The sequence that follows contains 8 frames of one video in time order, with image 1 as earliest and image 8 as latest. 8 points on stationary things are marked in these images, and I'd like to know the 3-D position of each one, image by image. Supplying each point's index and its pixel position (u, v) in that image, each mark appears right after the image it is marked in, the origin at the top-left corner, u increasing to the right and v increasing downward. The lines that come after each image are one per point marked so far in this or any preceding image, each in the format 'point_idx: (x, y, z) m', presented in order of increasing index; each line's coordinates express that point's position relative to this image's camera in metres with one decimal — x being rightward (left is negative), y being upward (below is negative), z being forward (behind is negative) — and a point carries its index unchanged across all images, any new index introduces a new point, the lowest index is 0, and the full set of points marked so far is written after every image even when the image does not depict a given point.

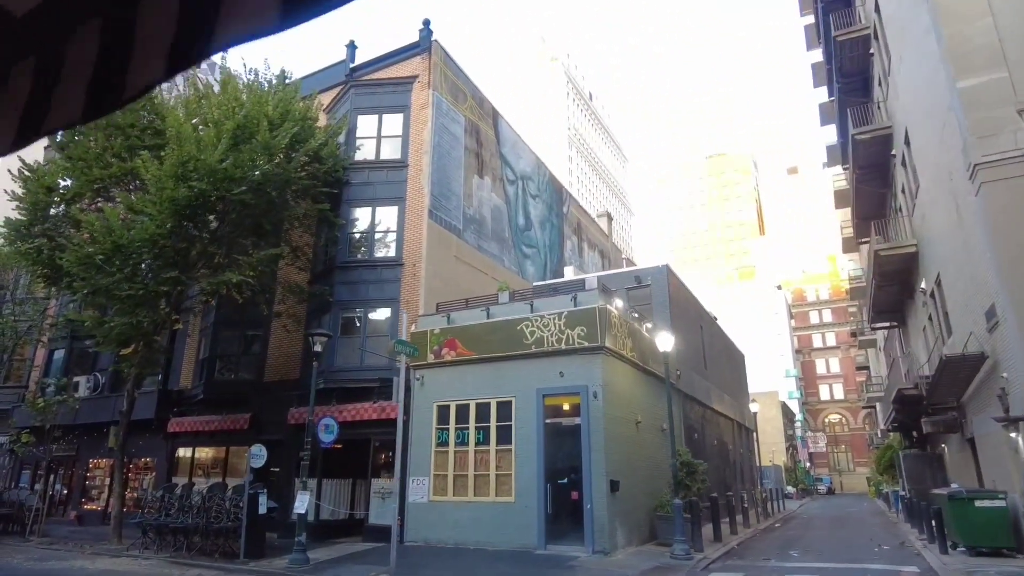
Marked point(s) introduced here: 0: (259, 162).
0: (-6.3, +3.2, +16.3) m
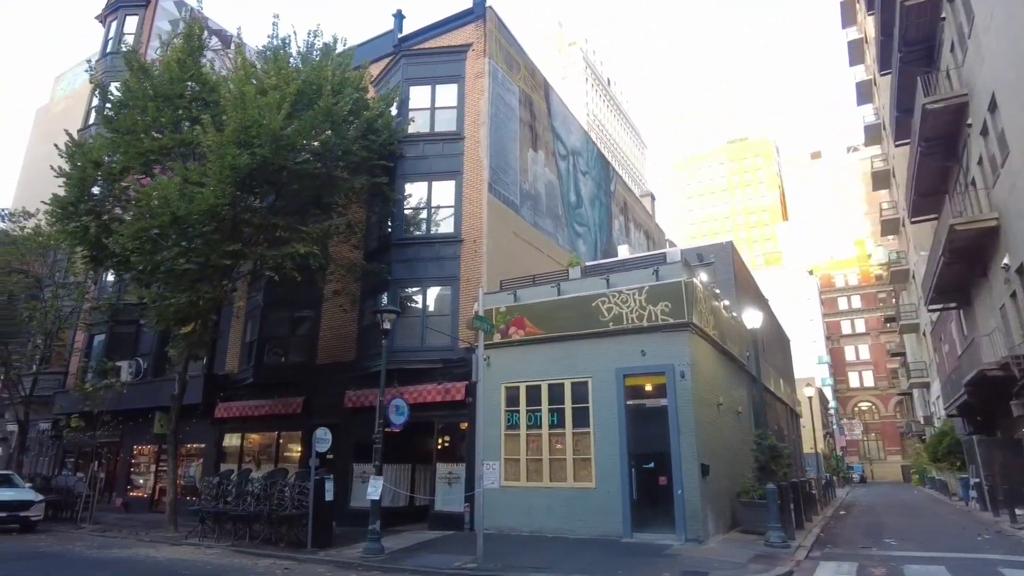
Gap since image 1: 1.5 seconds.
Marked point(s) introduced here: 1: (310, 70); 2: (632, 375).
0: (-4.5, +3.8, +15.4) m
1: (-4.8, +5.2, +15.4) m
2: (+2.9, -2.1, +15.2) m
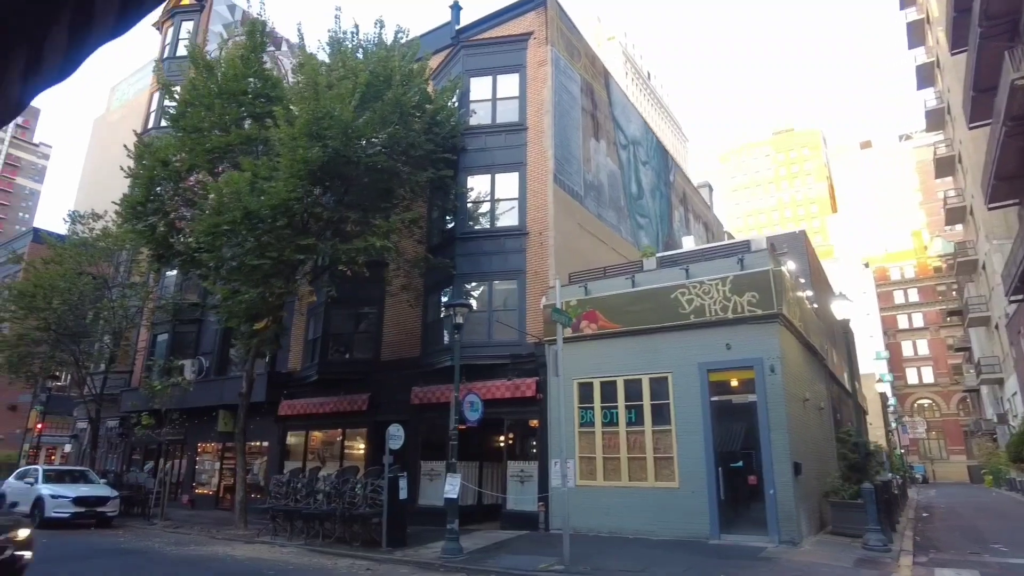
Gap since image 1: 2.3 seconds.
0: (-2.8, +3.9, +15.1) m
1: (-3.1, +5.3, +15.1) m
2: (+4.6, -1.9, +14.5) m
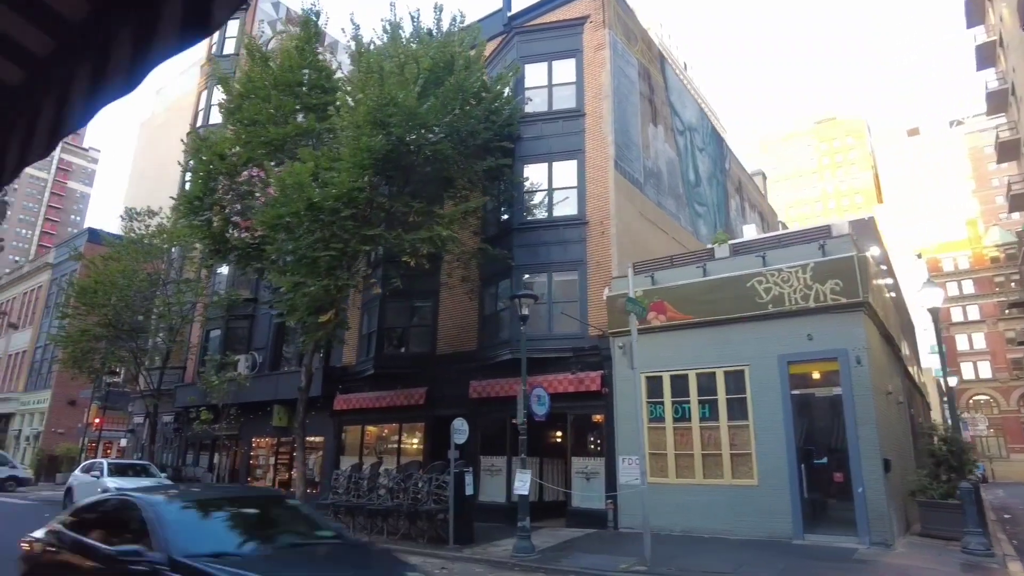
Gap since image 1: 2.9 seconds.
0: (-1.3, +4.1, +14.7) m
1: (-1.7, +5.5, +14.7) m
2: (+6.1, -1.6, +13.8) m
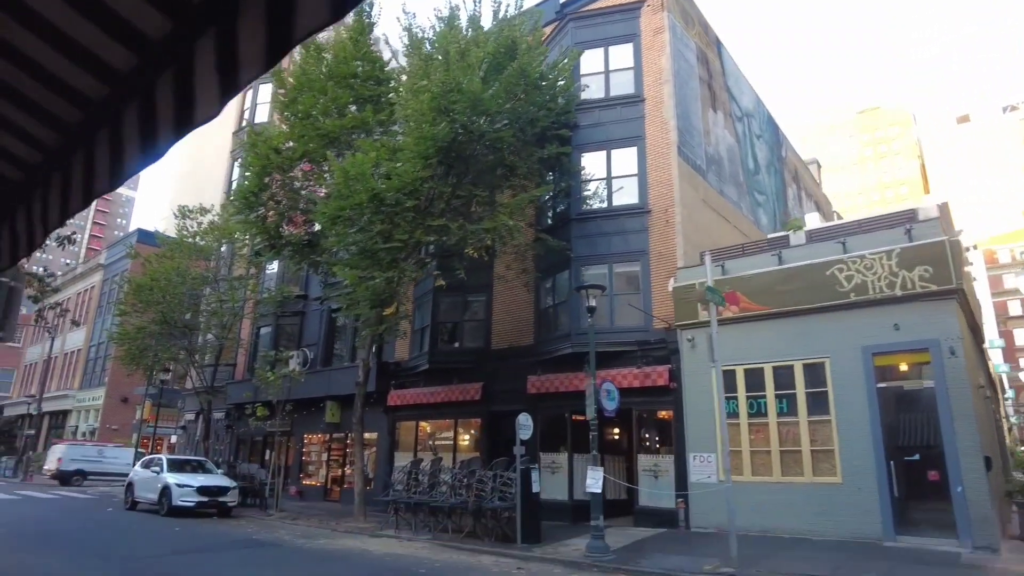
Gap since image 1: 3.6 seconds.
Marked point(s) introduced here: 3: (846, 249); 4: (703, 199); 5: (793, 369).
0: (+0.1, +4.3, +14.3) m
1: (-0.3, +5.7, +14.3) m
2: (+7.5, -1.3, +13.0) m
3: (+7.2, +0.9, +13.9) m
4: (+5.4, +2.5, +18.1) m
5: (+6.2, -1.8, +14.1) m
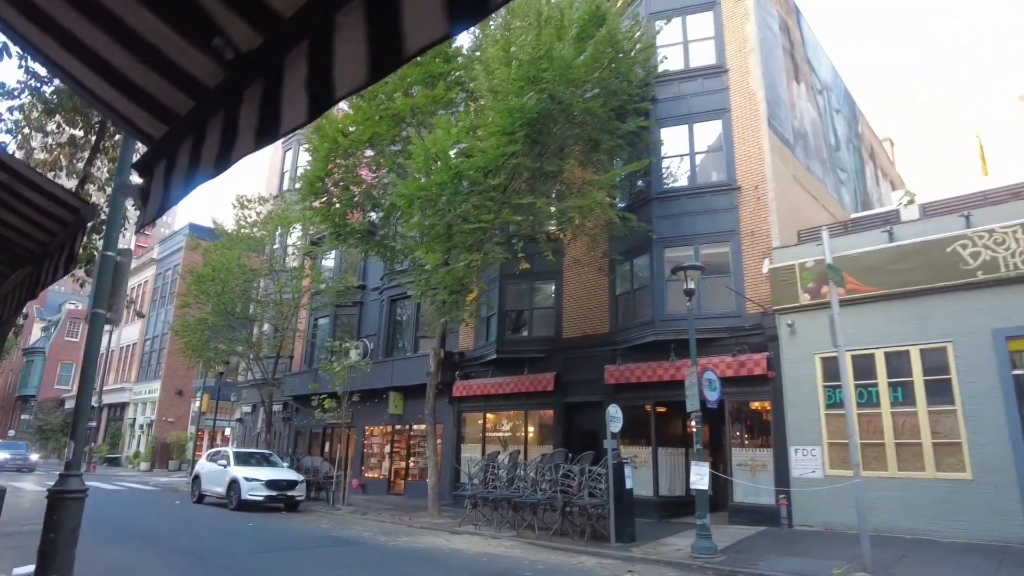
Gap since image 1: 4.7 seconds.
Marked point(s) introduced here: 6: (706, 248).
0: (+1.9, +4.7, +13.3) m
1: (+1.5, +6.1, +13.3) m
2: (+9.3, -0.9, +11.7) m
3: (+9.0, +1.3, +12.6) m
4: (+7.4, +3.0, +16.9) m
5: (+8.0, -1.4, +12.9) m
6: (+4.8, +1.0, +16.1) m
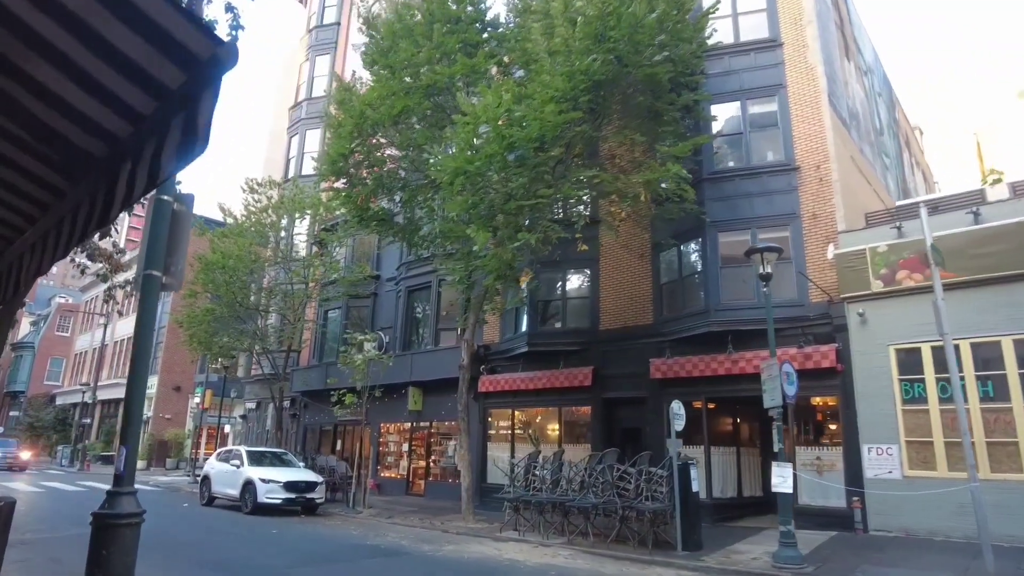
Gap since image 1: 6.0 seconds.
0: (+2.9, +5.0, +12.2) m
1: (+2.5, +6.4, +12.2) m
2: (+10.4, -0.6, +10.7) m
3: (+10.1, +1.6, +11.5) m
4: (+8.3, +3.2, +15.8) m
5: (+9.0, -1.1, +11.9) m
6: (+5.8, +1.3, +15.0) m
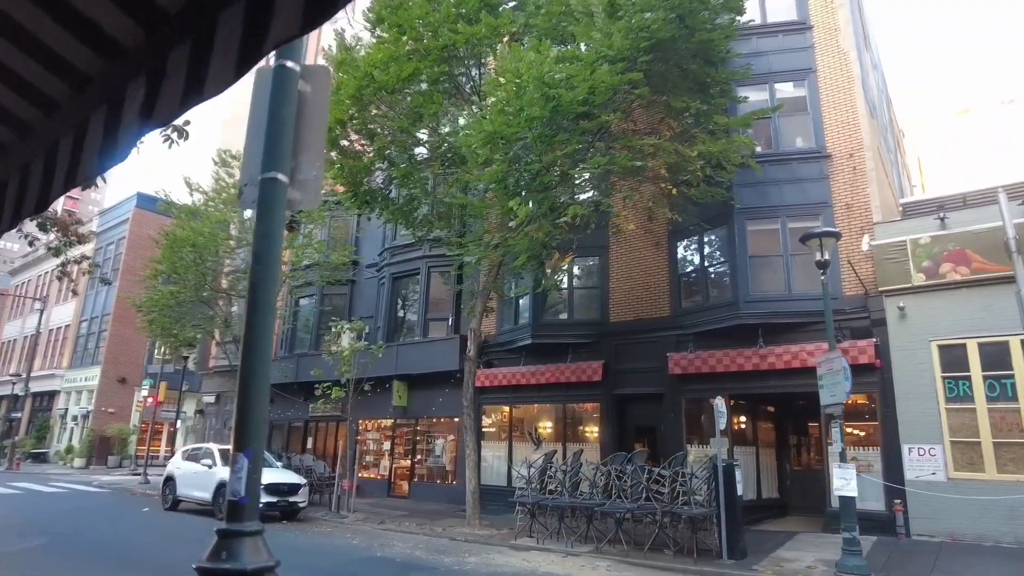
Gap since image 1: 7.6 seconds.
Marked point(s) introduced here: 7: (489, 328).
0: (+3.6, +5.2, +11.2) m
1: (+3.3, +6.6, +11.2) m
2: (+11.0, -0.6, +10.4) m
3: (+10.7, +1.6, +11.2) m
4: (+8.7, +3.4, +15.3) m
5: (+9.6, -1.0, +11.4) m
6: (+6.2, +1.5, +14.2) m
7: (-0.7, -1.2, +18.9) m
